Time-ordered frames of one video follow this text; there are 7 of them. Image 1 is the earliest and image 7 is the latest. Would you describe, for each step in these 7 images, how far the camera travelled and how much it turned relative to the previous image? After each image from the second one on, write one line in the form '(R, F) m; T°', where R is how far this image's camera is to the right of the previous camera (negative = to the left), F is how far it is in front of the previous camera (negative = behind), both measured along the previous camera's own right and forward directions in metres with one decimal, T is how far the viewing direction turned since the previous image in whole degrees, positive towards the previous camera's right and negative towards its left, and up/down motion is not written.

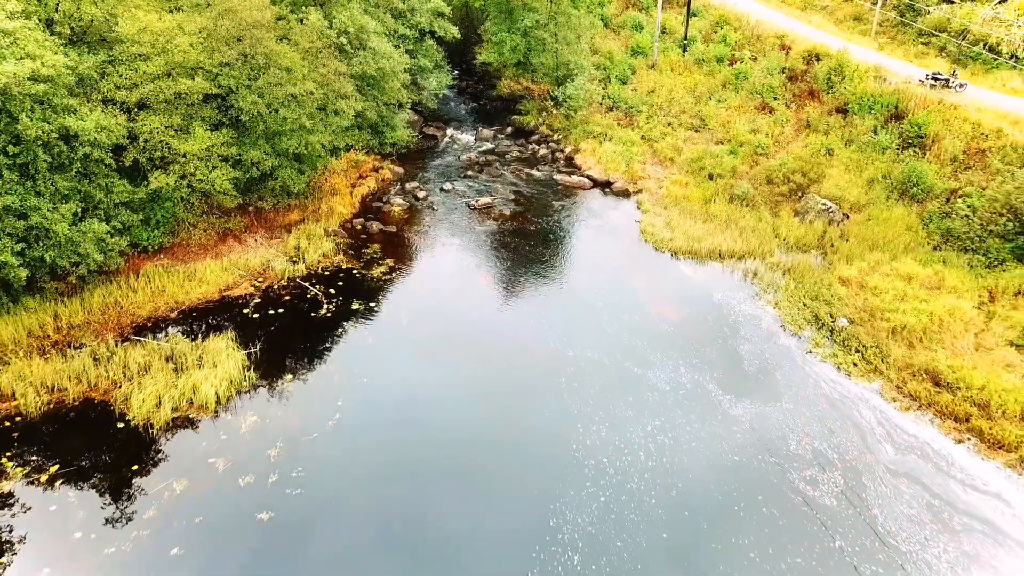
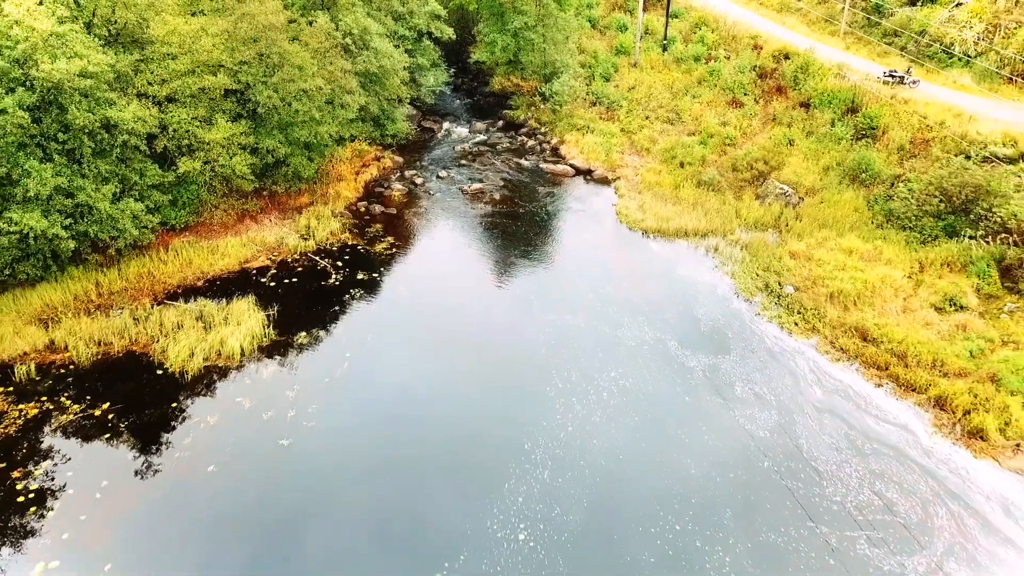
(+0.3, -2.0) m; 0°
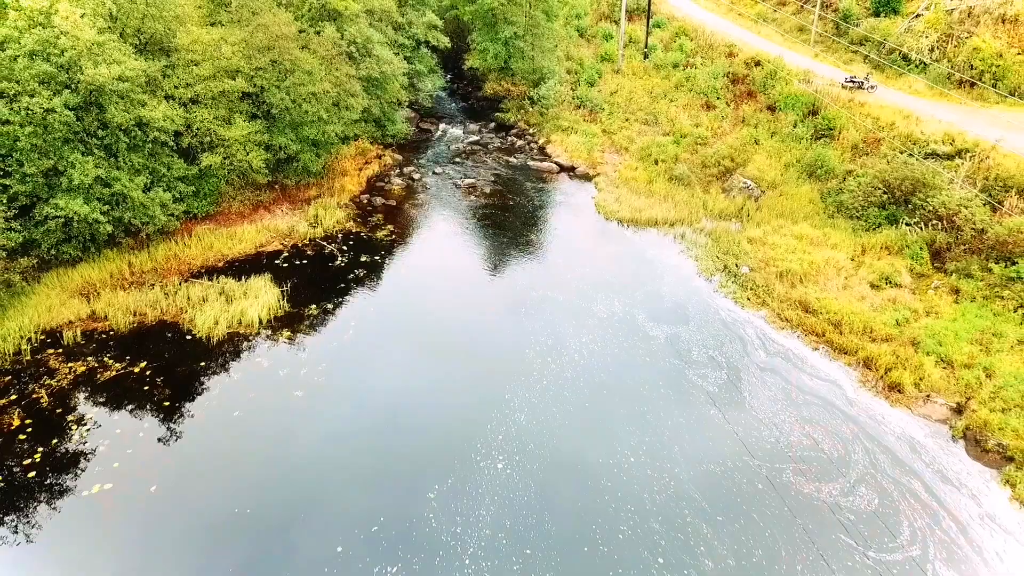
(+0.3, -2.0) m; 0°
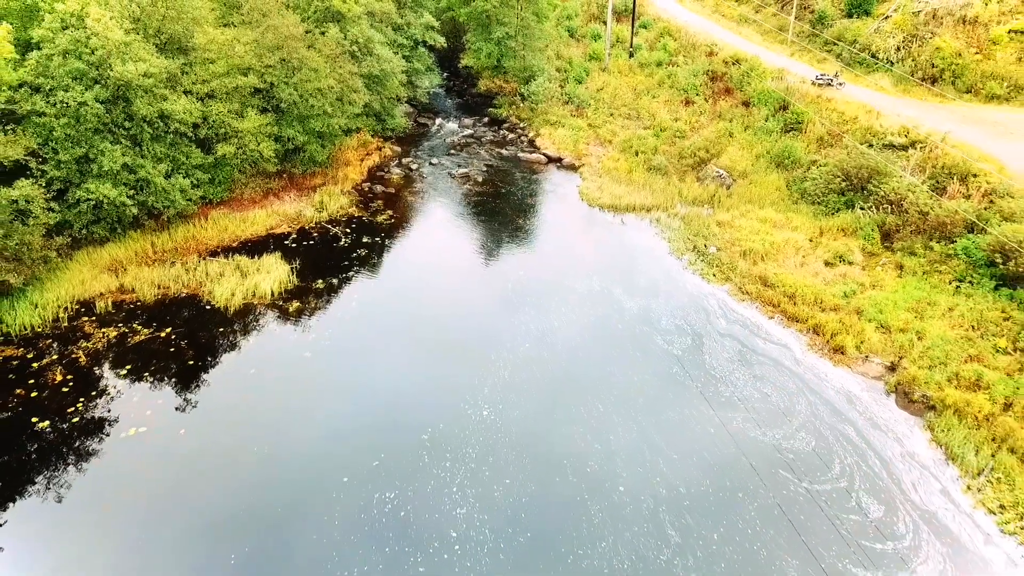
(+0.3, -1.8) m; 0°
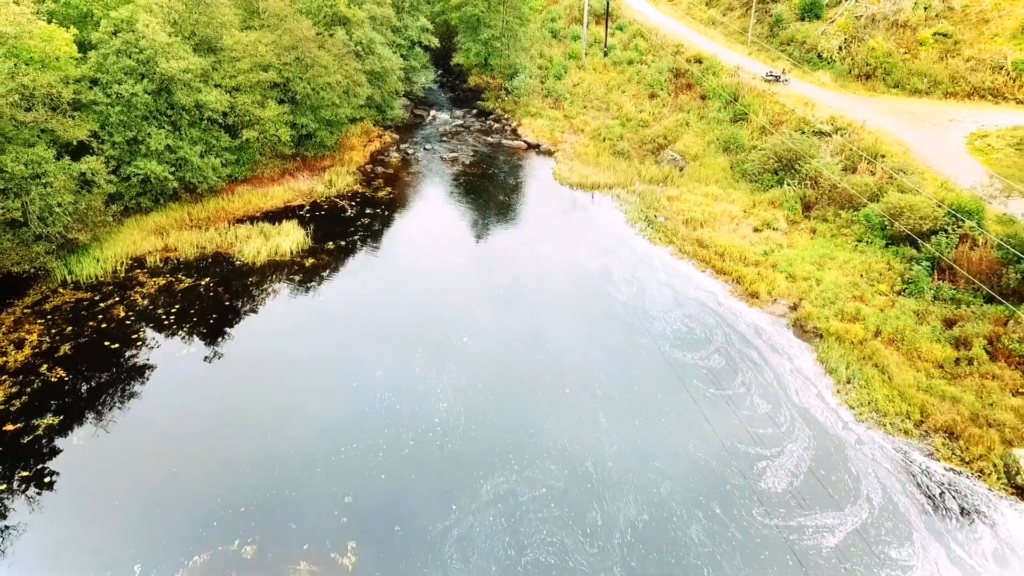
(+0.6, -3.7) m; 0°
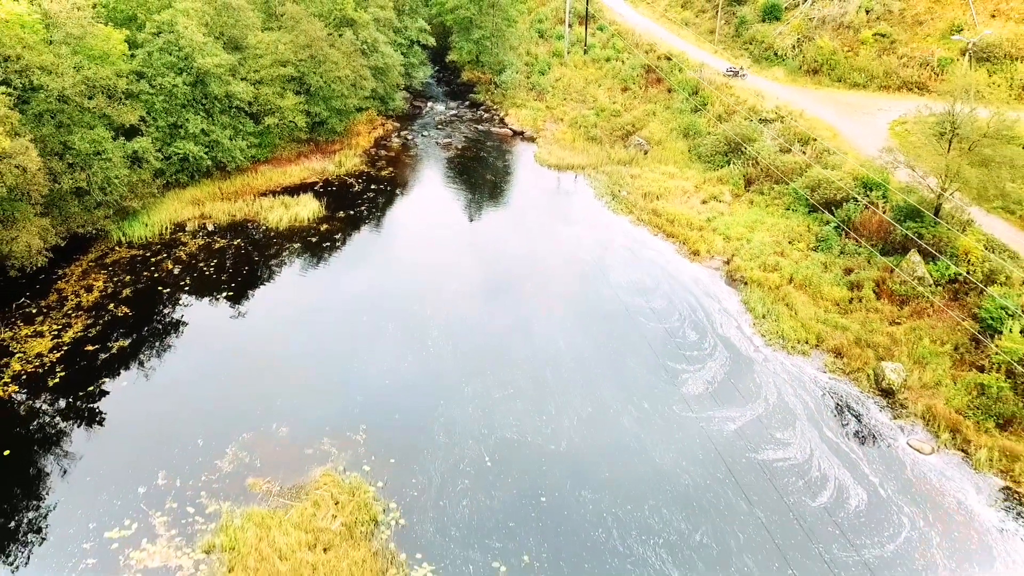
(+0.6, -3.9) m; 0°
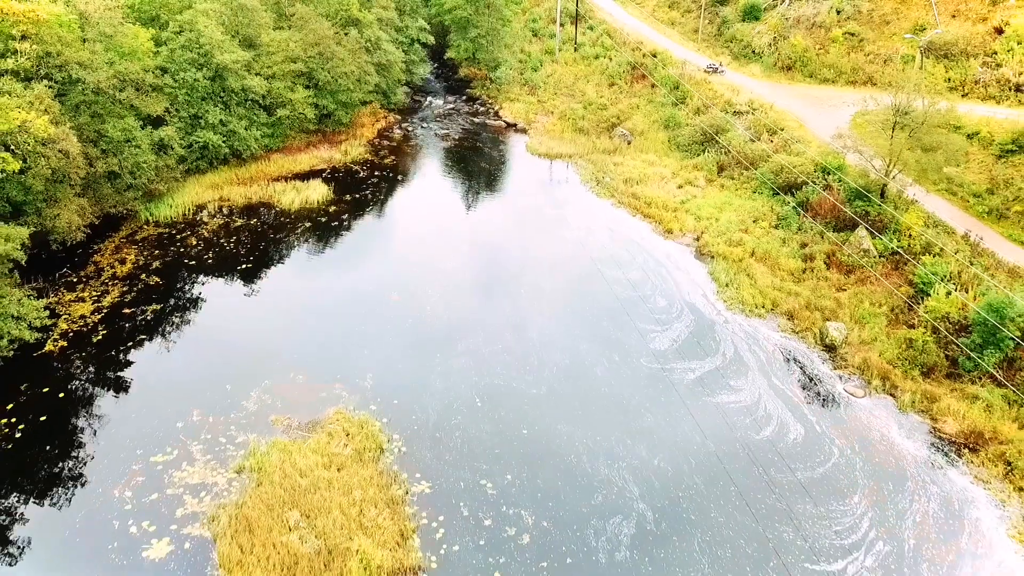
(+0.3, -2.5) m; 0°
